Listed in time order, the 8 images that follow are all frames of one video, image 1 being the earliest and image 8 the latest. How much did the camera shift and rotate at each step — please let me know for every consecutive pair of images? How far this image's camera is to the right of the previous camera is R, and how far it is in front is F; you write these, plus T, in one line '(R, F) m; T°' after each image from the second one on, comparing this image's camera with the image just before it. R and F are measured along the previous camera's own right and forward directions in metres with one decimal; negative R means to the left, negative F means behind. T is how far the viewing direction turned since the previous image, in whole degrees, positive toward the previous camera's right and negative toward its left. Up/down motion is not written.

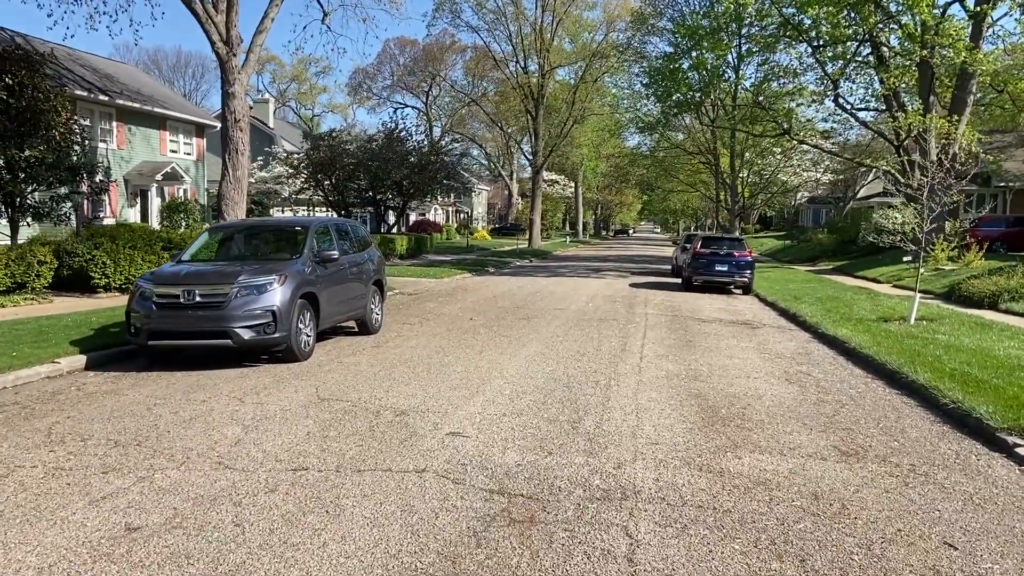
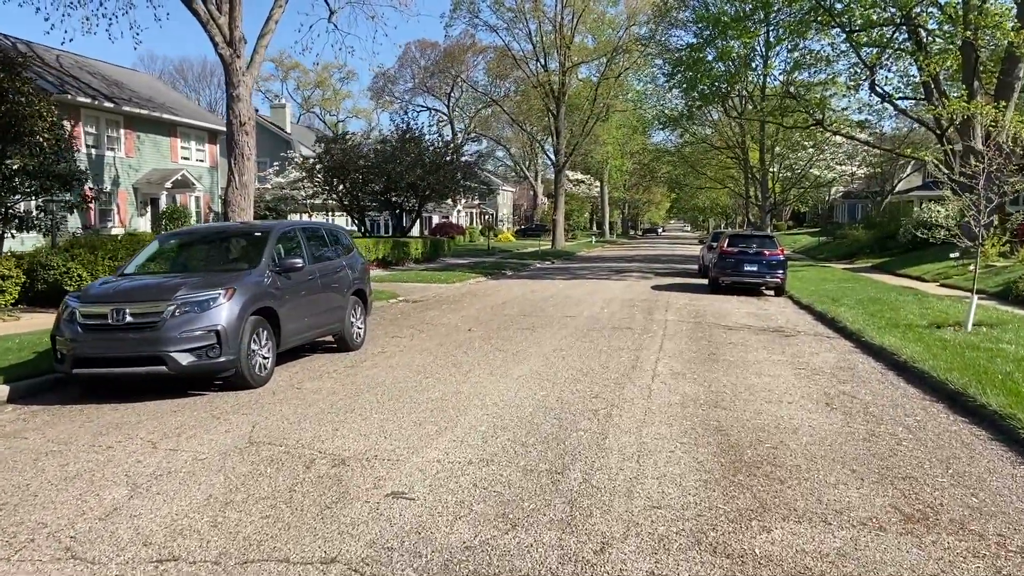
(+0.4, +1.3) m; -2°
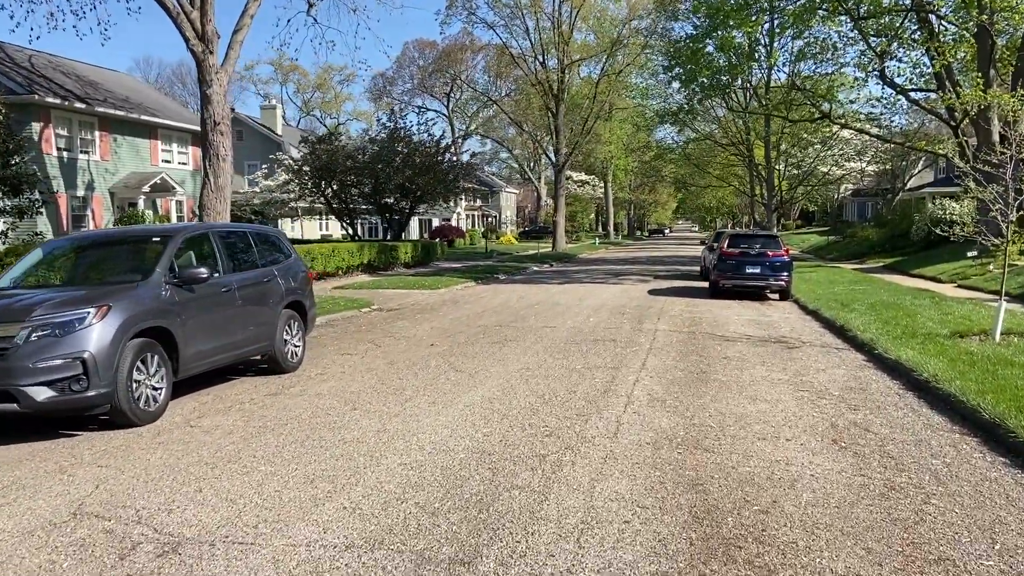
(+0.6, +1.3) m; -1°
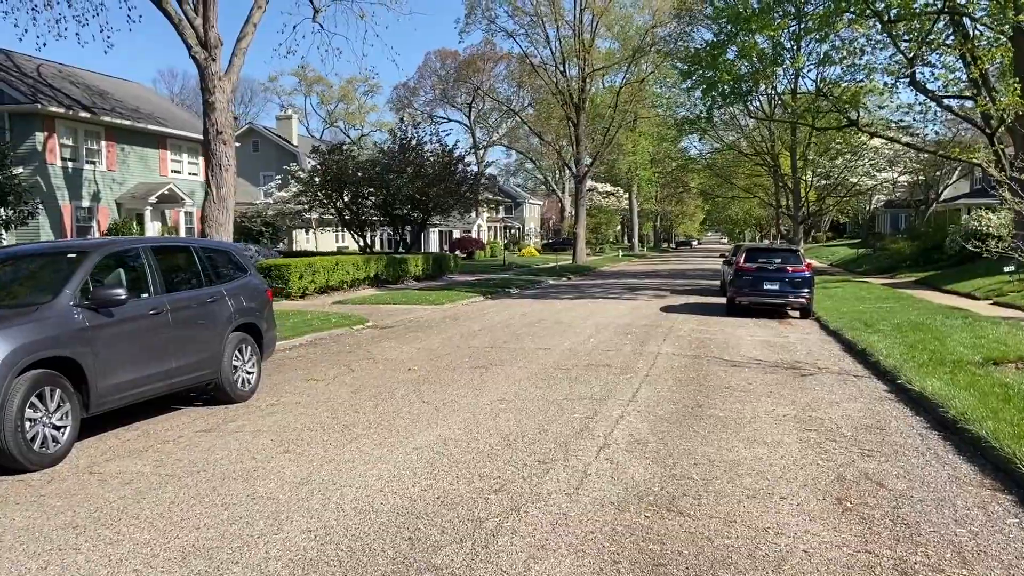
(+0.5, +0.9) m; -2°
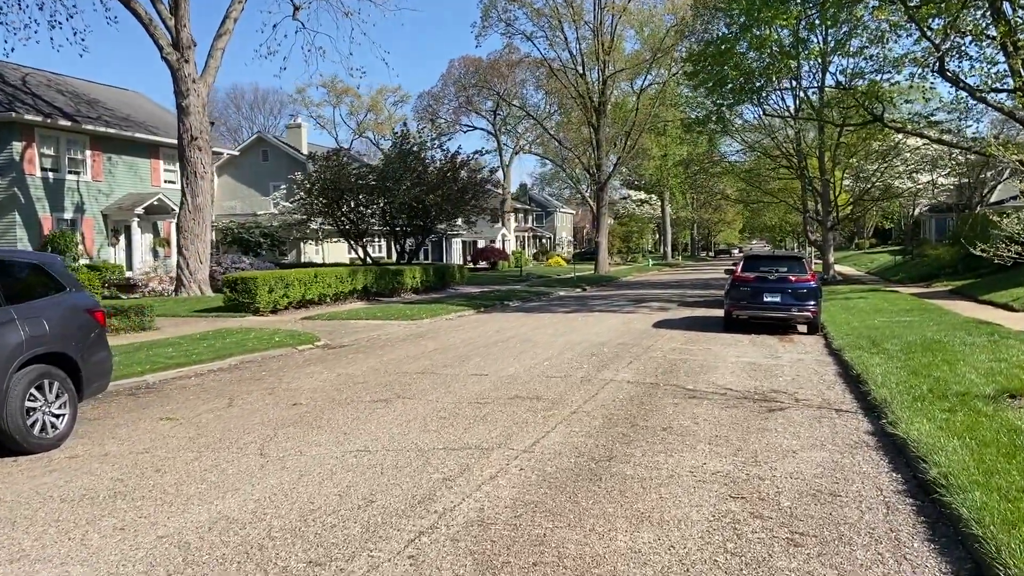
(+1.5, +1.6) m; -3°
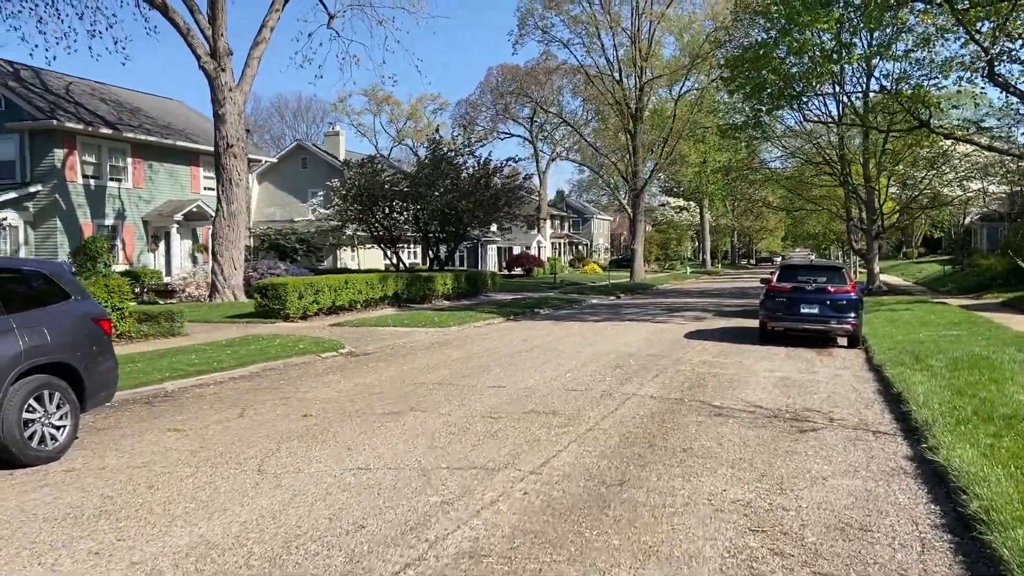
(+0.2, +0.3) m; -3°
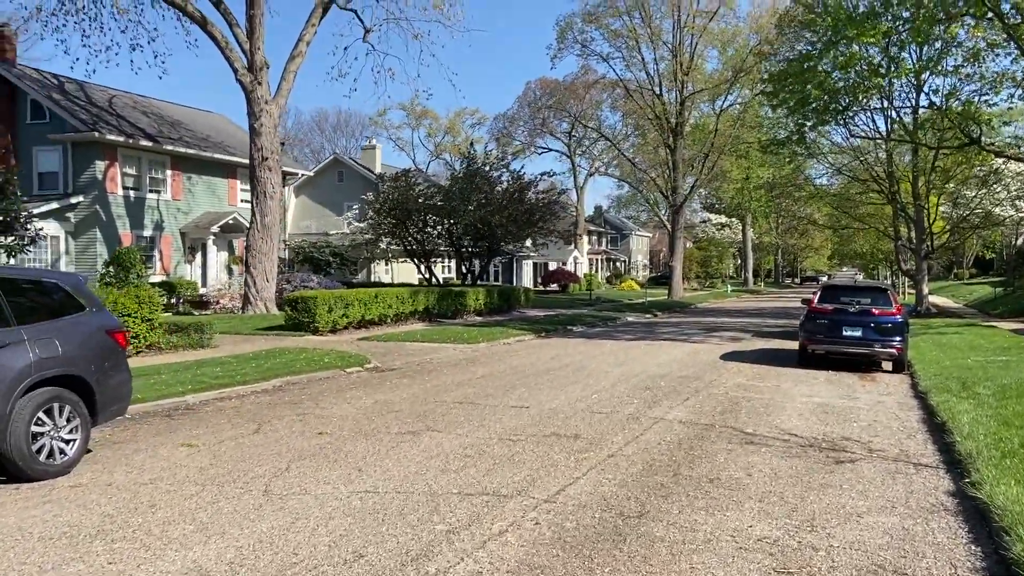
(+0.1, +0.2) m; -3°
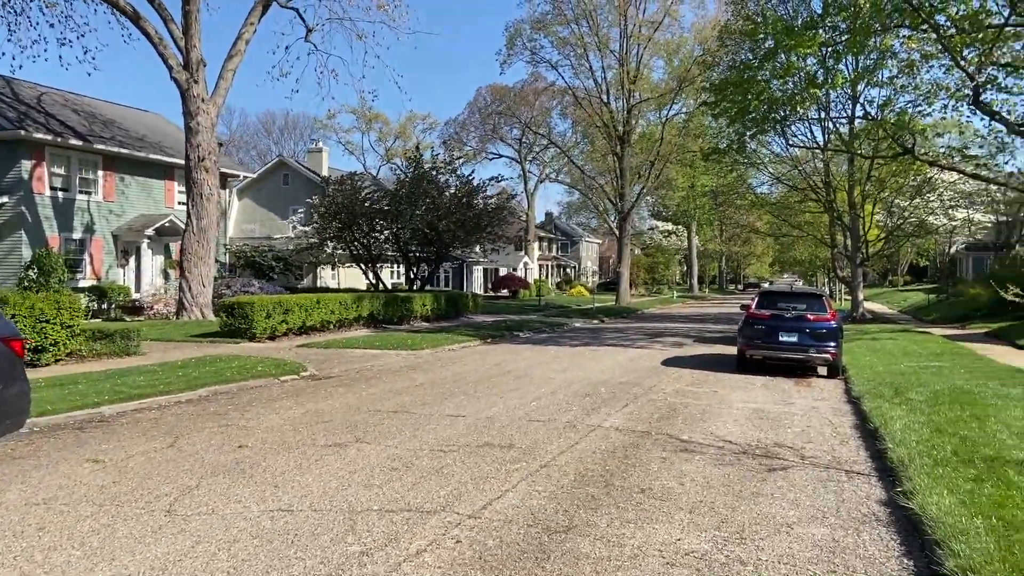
(+0.2, +0.2) m; +4°
